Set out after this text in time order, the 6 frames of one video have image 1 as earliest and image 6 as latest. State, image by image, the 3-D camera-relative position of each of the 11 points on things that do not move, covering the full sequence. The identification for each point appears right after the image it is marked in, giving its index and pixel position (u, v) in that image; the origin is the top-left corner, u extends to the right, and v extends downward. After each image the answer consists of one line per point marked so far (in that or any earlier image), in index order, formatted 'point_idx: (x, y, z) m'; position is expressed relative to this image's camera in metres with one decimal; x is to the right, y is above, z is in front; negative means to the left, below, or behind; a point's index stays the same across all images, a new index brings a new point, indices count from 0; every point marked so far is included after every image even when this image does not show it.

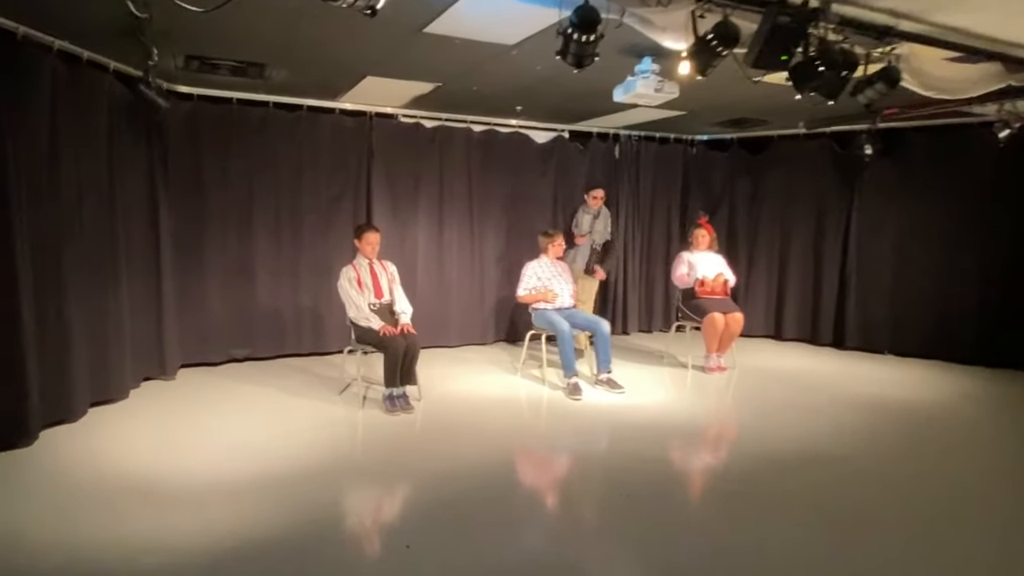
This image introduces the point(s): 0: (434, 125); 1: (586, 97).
0: (-0.7, +1.4, +5.5) m
1: (+0.5, +1.4, +4.7) m
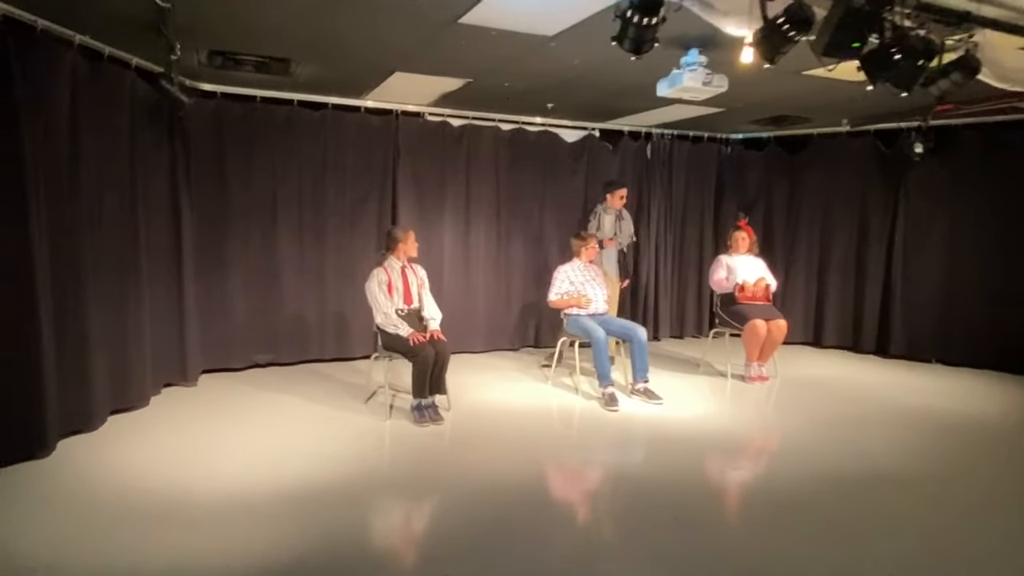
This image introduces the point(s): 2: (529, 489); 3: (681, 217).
0: (-0.4, +1.4, +5.3) m
1: (+0.8, +1.4, +4.5) m
2: (+0.1, -1.0, +3.2) m
3: (+1.6, +0.7, +6.2) m
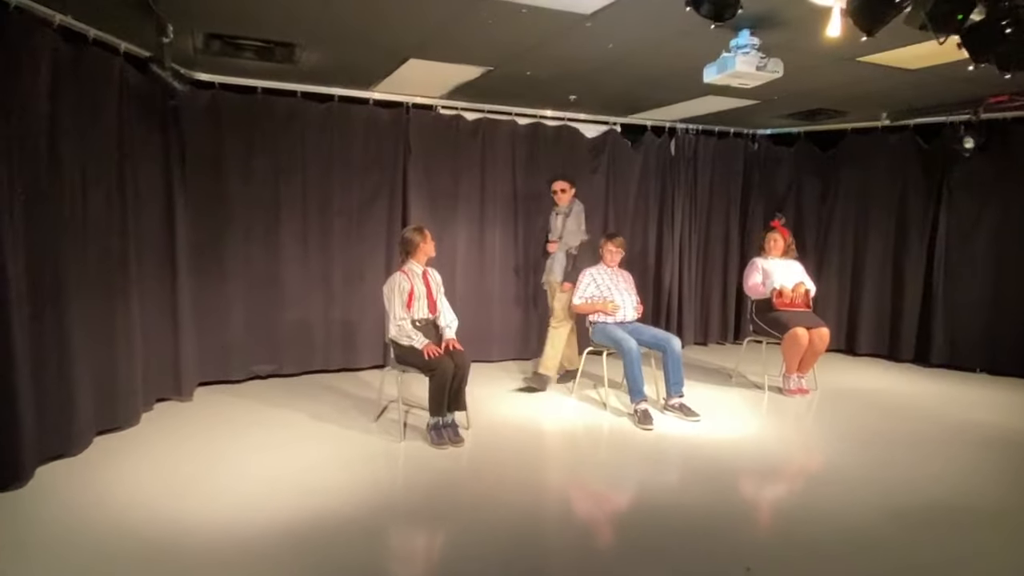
0: (-0.3, +1.3, +5.0) m
1: (+0.9, +1.3, +4.1) m
2: (+0.2, -1.0, +2.9) m
3: (+1.8, +0.7, +5.9) m
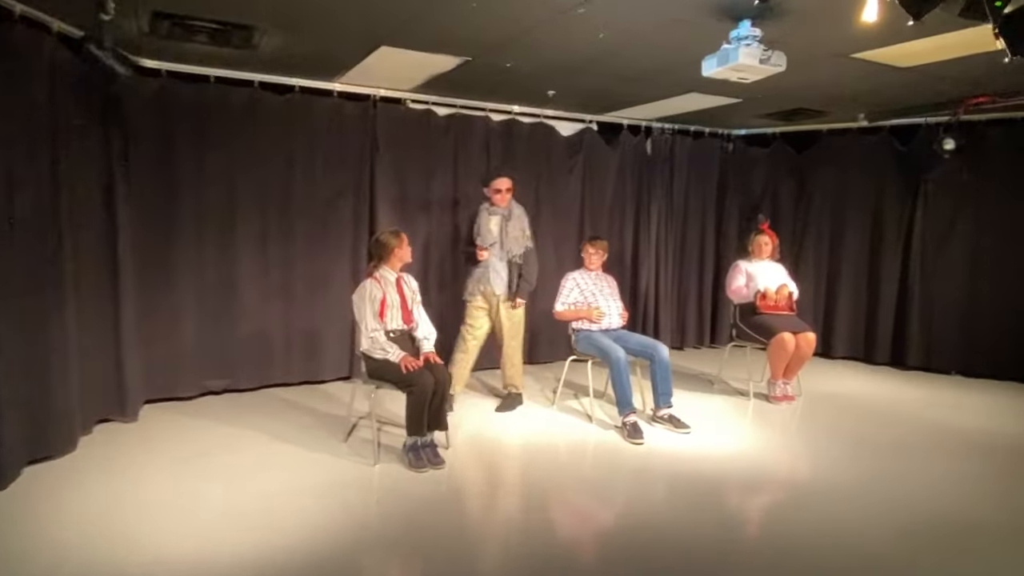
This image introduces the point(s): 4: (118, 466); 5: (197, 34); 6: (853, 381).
0: (-0.5, +1.3, +4.7) m
1: (+0.8, +1.3, +3.9) m
2: (+0.2, -1.1, +2.6) m
3: (+1.5, +0.6, +5.7) m
4: (-1.9, -0.9, +3.0) m
5: (-1.6, +1.3, +3.3) m
6: (+2.6, -0.7, +4.9) m
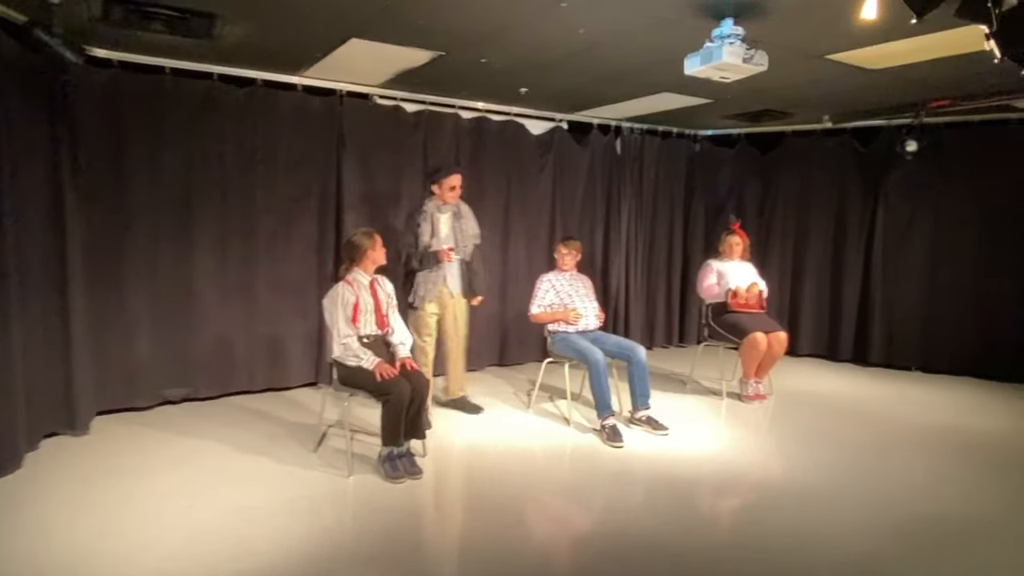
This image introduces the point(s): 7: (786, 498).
0: (-0.7, +1.3, +4.6) m
1: (+0.6, +1.3, +3.9) m
2: (+0.1, -1.1, +2.6) m
3: (+1.2, +0.6, +5.7) m
4: (-2.0, -0.9, +2.8) m
5: (-1.7, +1.3, +3.1) m
6: (+2.4, -0.7, +5.0) m
7: (+1.3, -1.1, +3.2) m
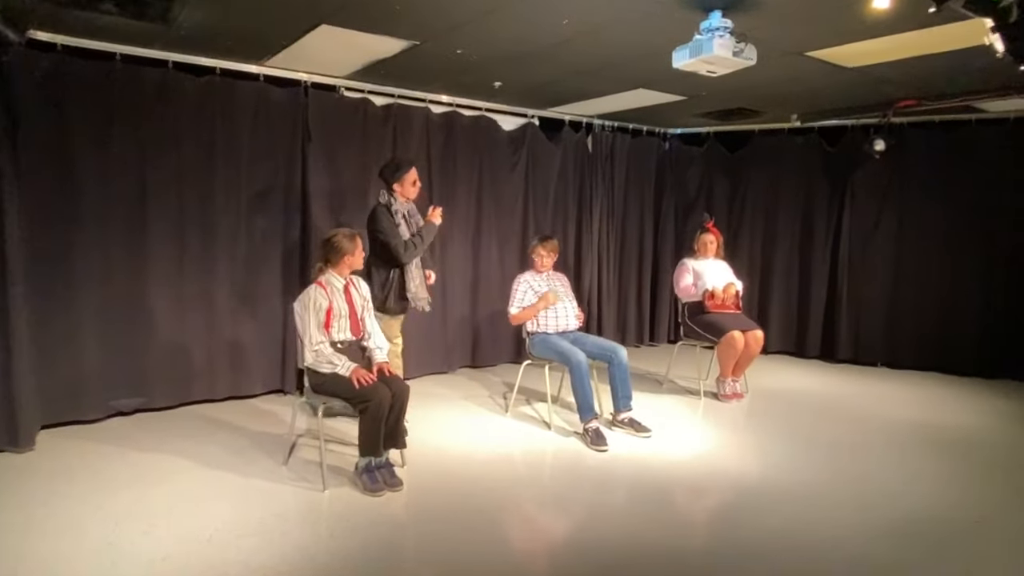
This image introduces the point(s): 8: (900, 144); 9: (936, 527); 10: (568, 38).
0: (-0.9, +1.3, +4.4) m
1: (+0.5, +1.3, +3.8) m
2: (+0.1, -1.1, +2.4) m
3: (+1.0, +0.6, +5.7) m
4: (-2.0, -0.9, +2.6) m
5: (-1.8, +1.3, +2.8) m
6: (+2.2, -0.7, +5.0) m
7: (+1.3, -1.1, +3.1) m
8: (+3.1, +1.2, +5.1) m
9: (+1.9, -1.1, +2.9) m
10: (+0.3, +1.2, +3.1) m
